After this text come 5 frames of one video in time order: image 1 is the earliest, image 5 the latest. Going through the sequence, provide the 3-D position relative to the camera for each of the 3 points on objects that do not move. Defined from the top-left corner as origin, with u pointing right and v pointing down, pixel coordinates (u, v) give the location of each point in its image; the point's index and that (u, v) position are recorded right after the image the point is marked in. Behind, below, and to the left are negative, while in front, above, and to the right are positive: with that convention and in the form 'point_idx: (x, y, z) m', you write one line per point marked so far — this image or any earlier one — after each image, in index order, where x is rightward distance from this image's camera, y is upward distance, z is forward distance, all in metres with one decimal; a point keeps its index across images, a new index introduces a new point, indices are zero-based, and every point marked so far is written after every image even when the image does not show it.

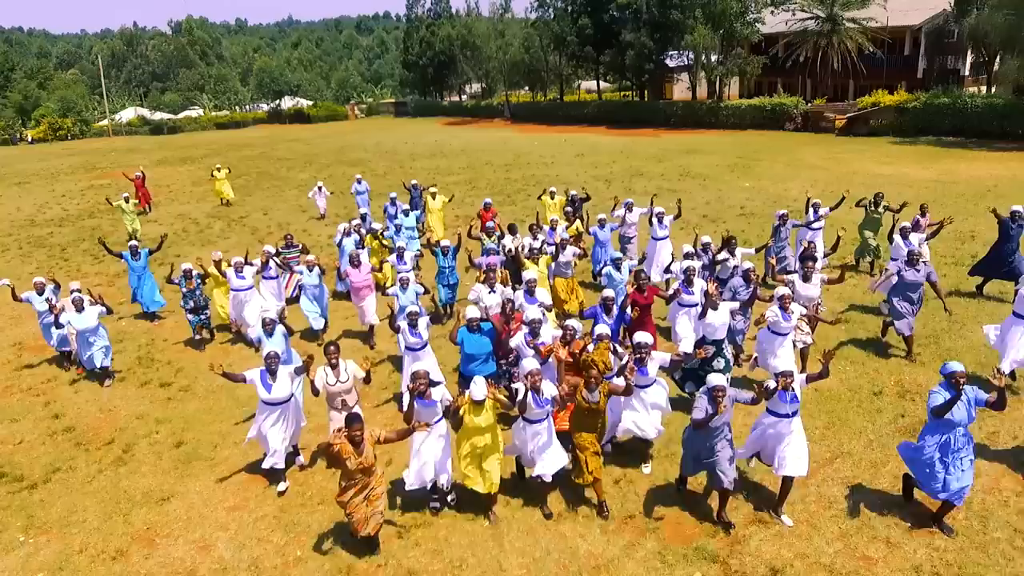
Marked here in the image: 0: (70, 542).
0: (-4.4, -2.5, +7.1) m
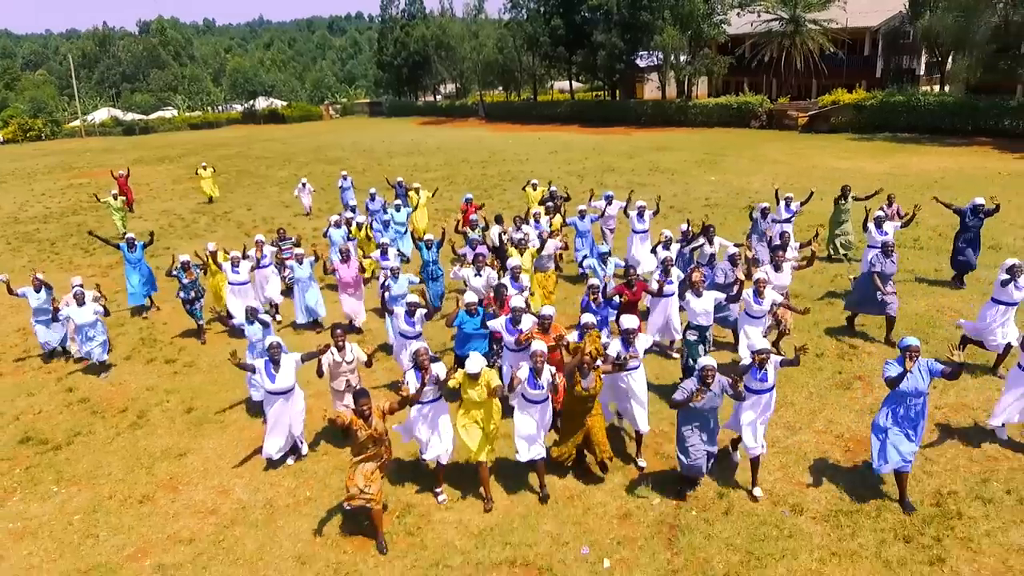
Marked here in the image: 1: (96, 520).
0: (-4.5, -2.2, +7.9) m
1: (-4.2, -2.4, +7.3) m
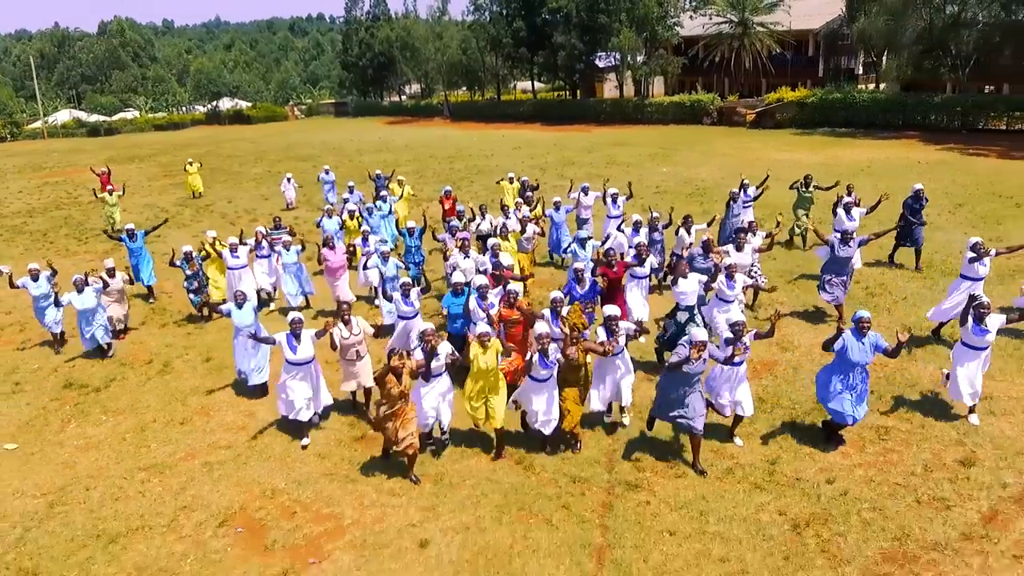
0: (-4.9, -1.7, +9.4) m
1: (-4.6, -1.8, +8.9) m
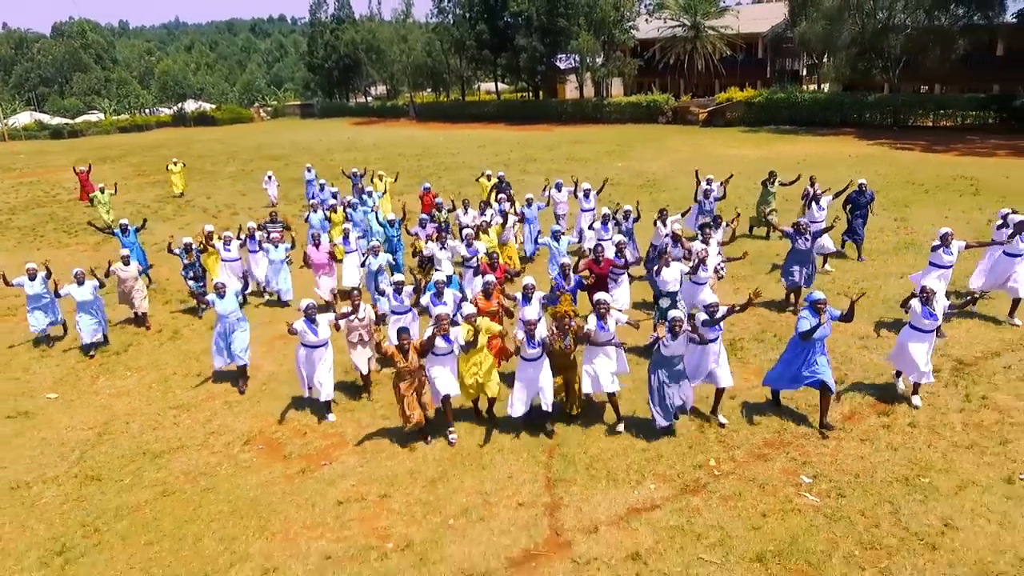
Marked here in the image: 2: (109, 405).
0: (-5.3, -1.3, +11.0) m
1: (-5.0, -1.4, +10.4) m
2: (-5.6, -1.6, +9.9) m
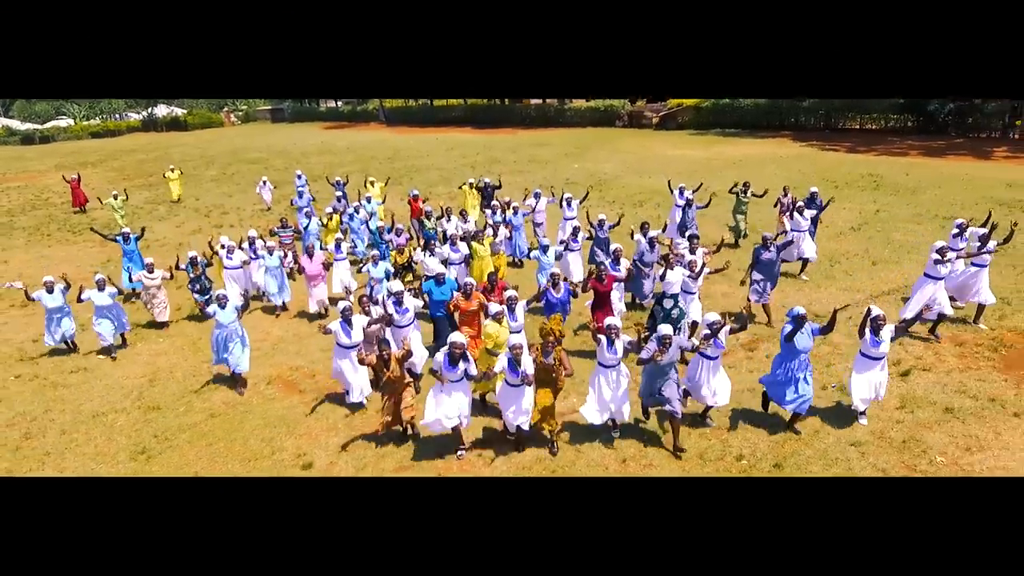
0: (-6.0, -0.9, +13.4) m
1: (-5.7, -1.1, +12.9) m
2: (-6.2, -1.3, +12.3) m
